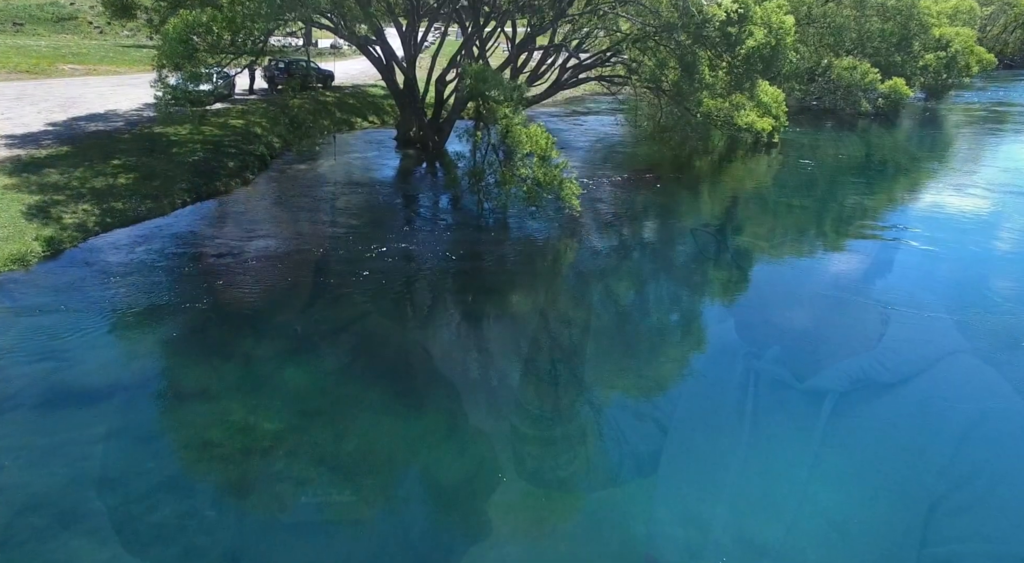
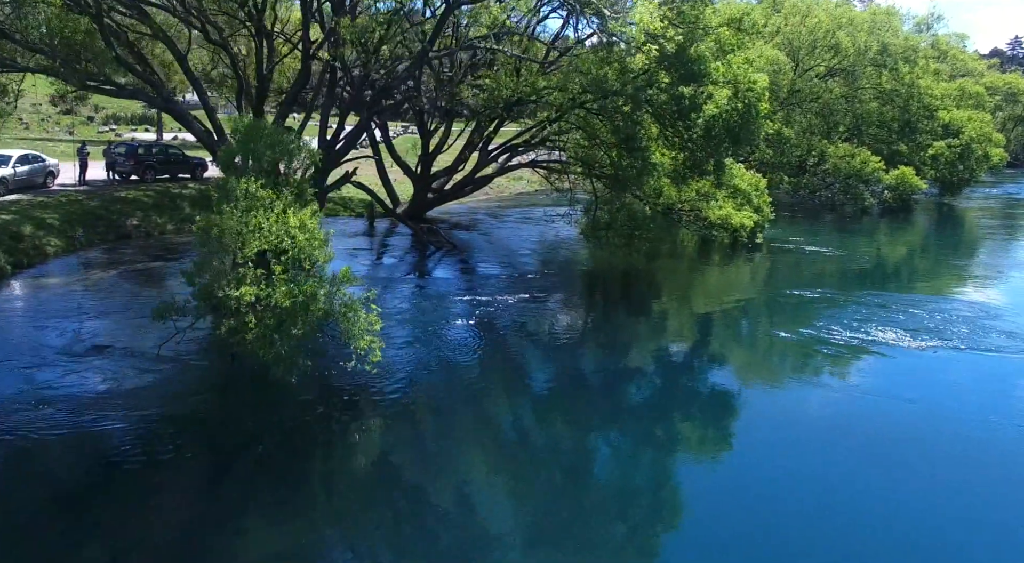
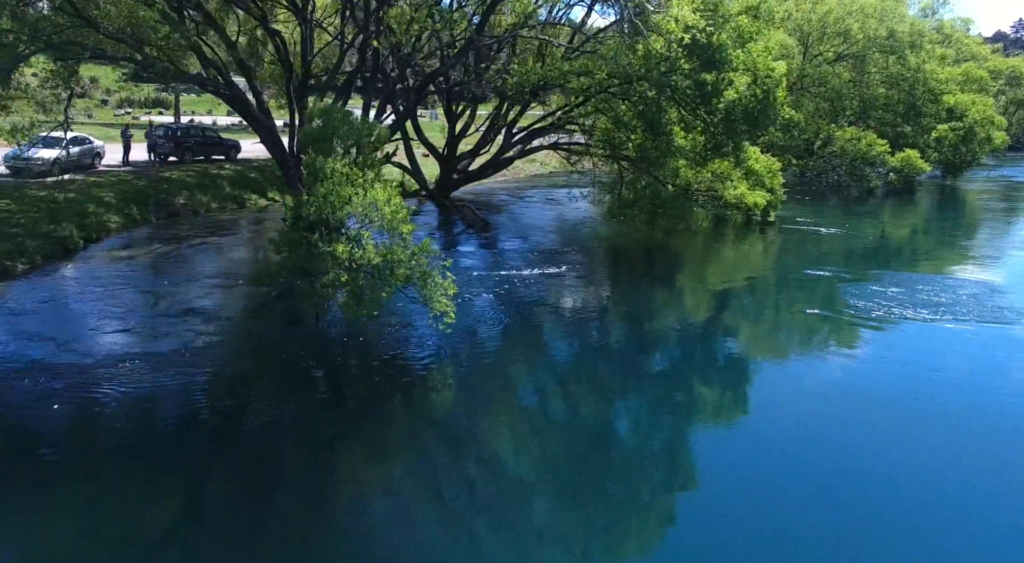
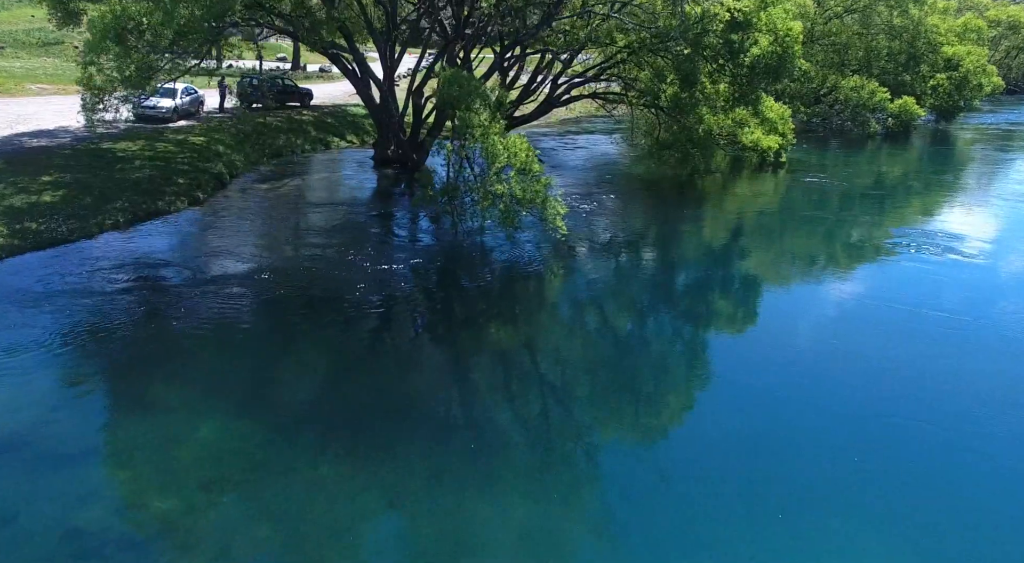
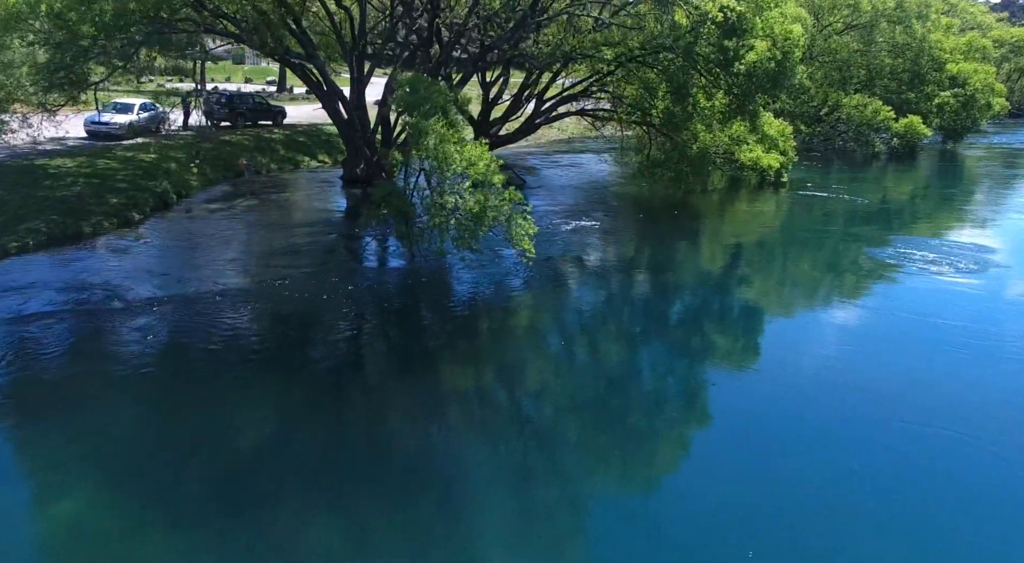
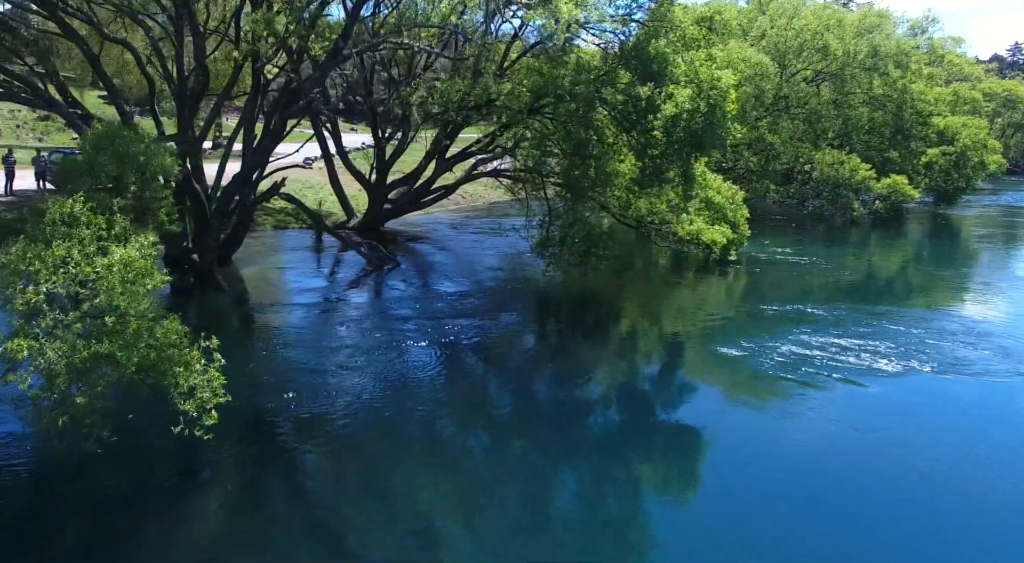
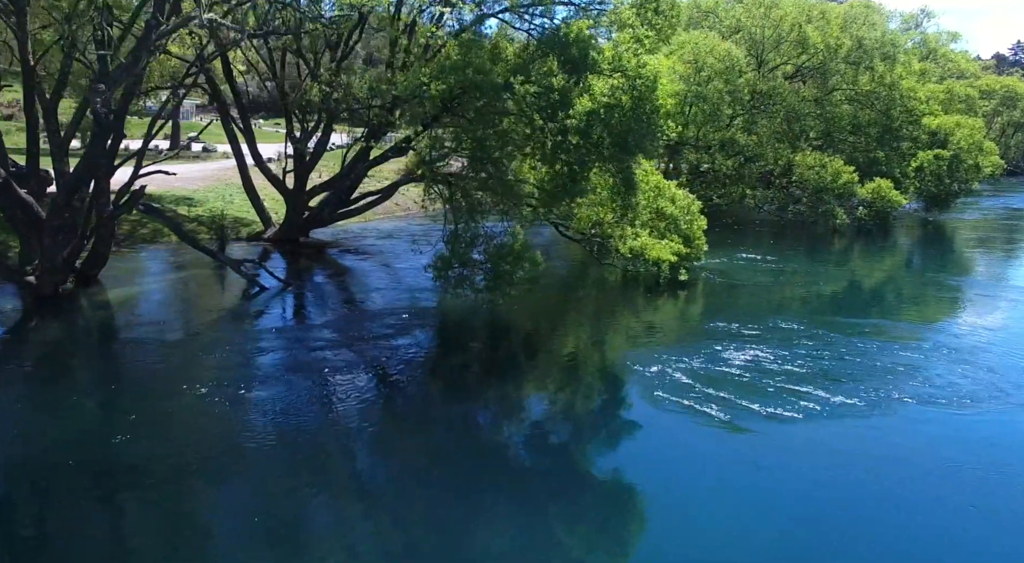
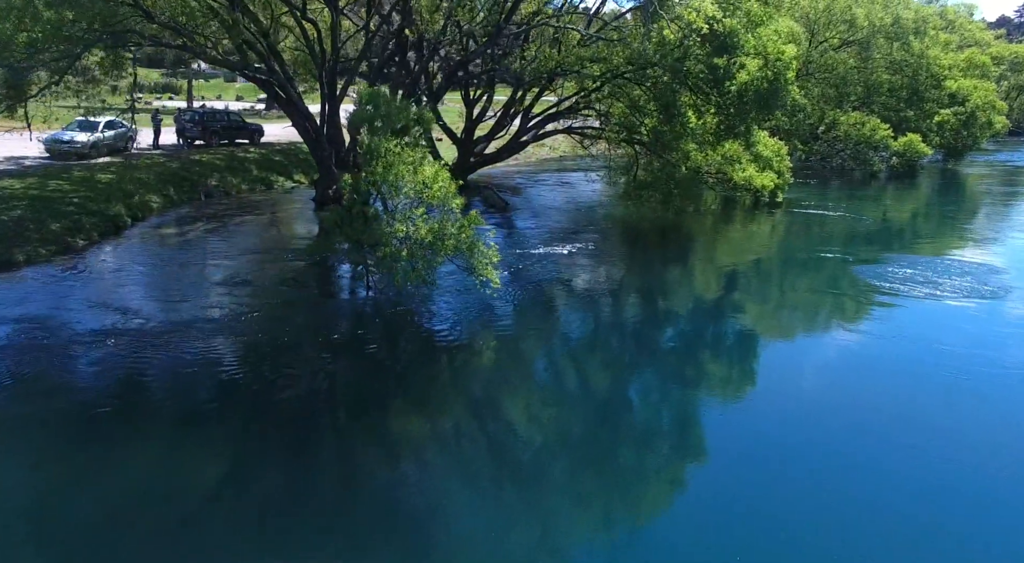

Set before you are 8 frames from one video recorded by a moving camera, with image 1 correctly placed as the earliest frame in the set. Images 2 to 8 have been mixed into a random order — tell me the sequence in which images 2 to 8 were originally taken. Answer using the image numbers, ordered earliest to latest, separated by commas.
4, 5, 8, 3, 2, 6, 7
